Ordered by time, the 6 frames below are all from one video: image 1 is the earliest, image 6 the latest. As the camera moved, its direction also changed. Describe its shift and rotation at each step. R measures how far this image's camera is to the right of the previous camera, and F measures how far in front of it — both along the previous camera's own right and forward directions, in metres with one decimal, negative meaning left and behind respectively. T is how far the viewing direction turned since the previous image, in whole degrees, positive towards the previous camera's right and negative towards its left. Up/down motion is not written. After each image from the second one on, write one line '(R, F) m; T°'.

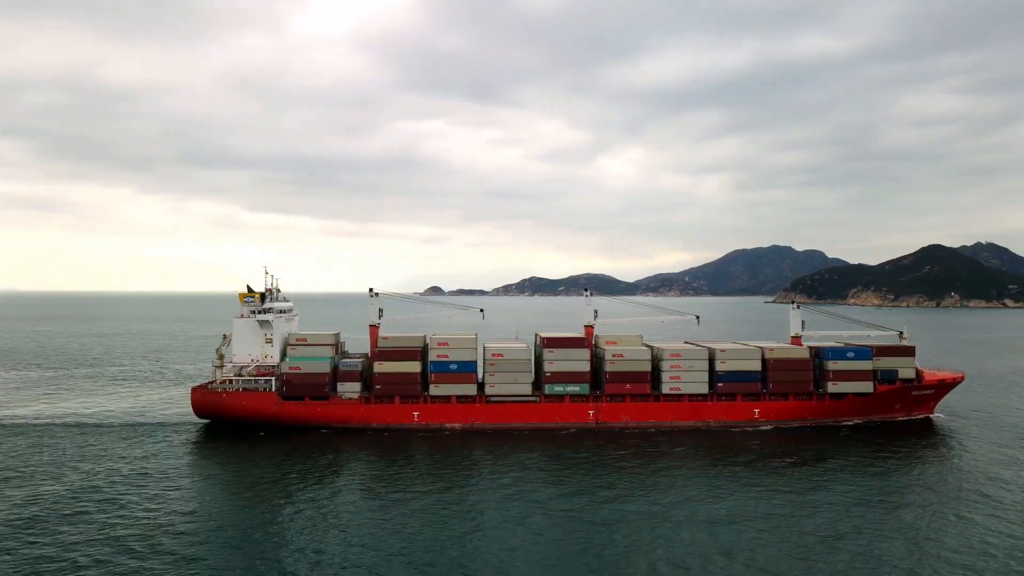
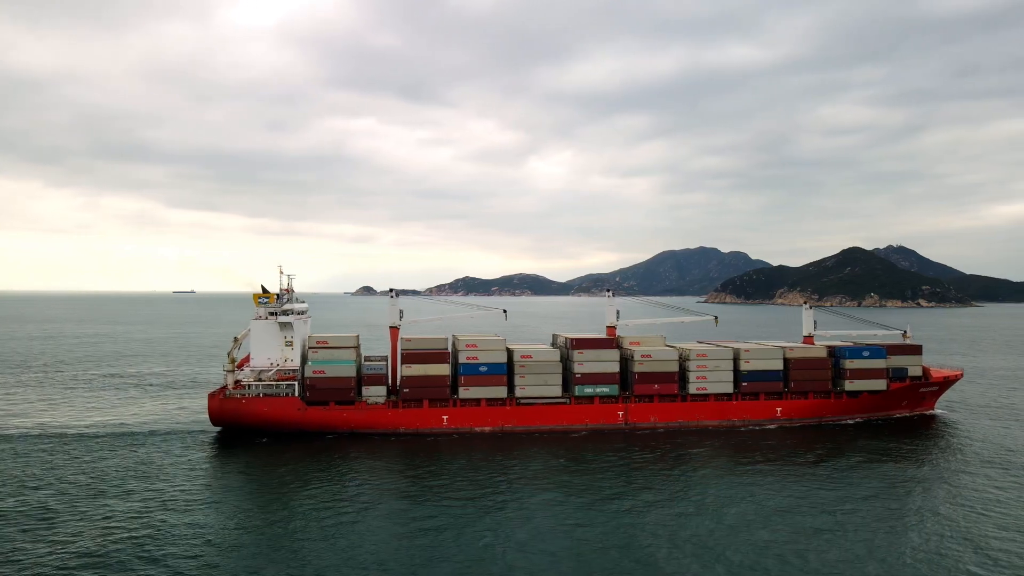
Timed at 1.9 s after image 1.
(-4.6, +0.9) m; +4°
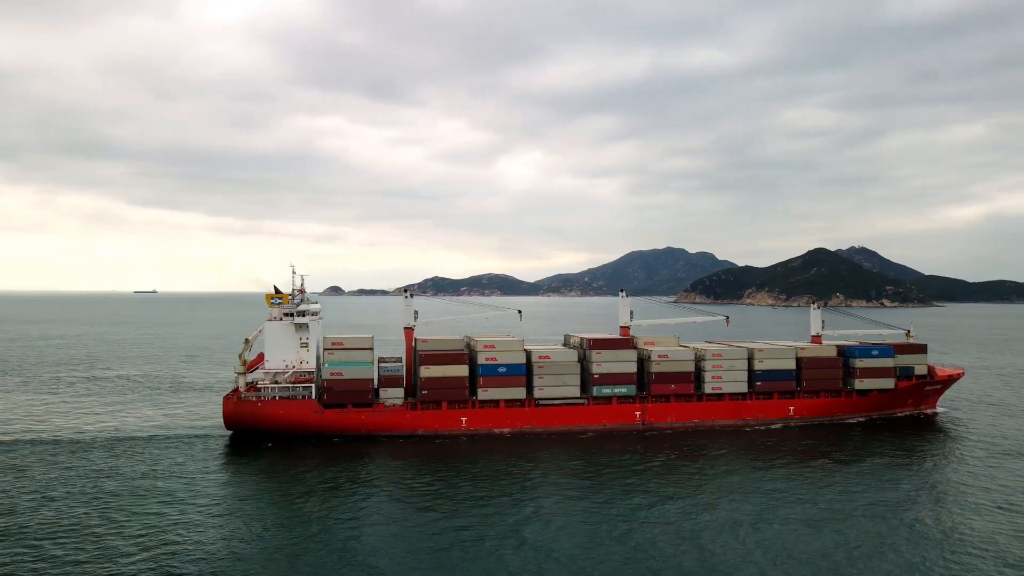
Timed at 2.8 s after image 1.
(-2.4, +0.4) m; +2°
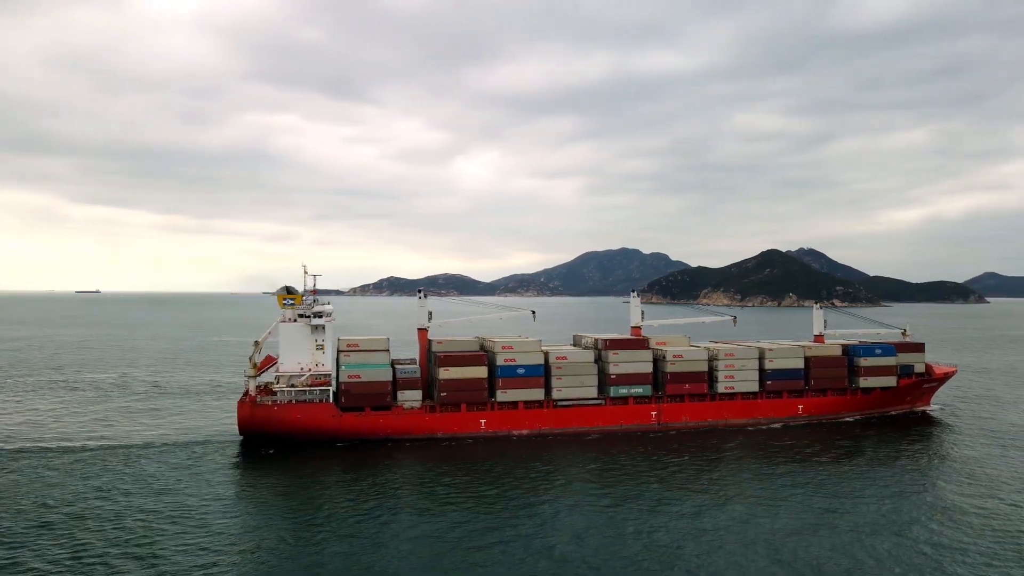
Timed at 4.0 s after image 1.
(-2.9, +0.4) m; +3°
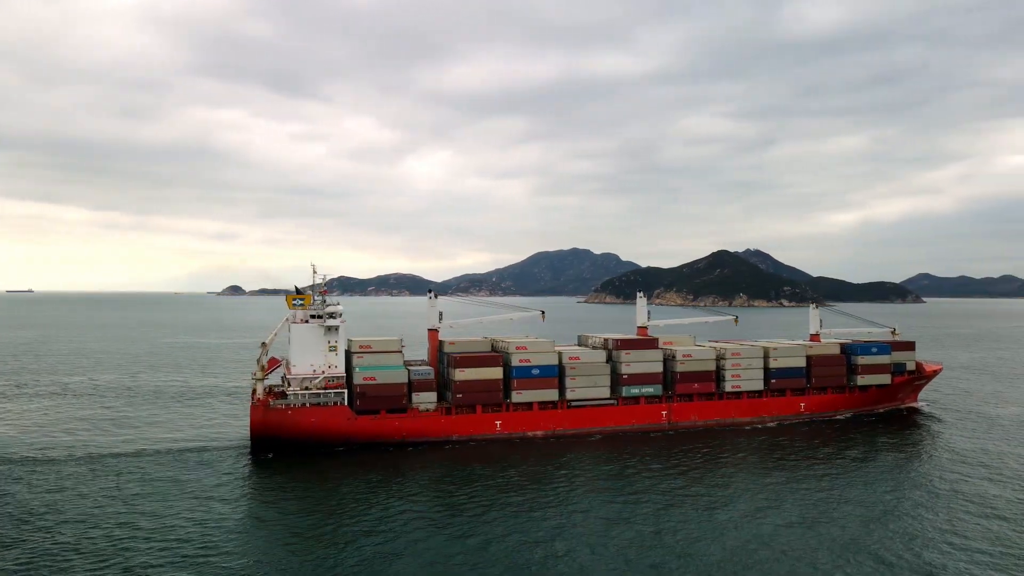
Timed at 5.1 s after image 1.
(-2.8, +0.3) m; +3°
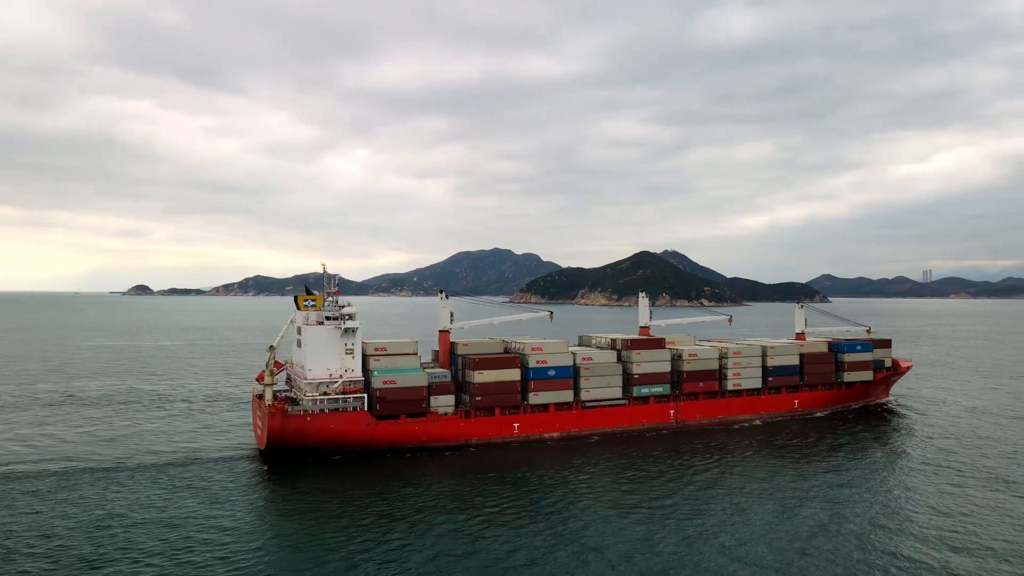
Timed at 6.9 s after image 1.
(-4.2, +0.6) m; +5°
